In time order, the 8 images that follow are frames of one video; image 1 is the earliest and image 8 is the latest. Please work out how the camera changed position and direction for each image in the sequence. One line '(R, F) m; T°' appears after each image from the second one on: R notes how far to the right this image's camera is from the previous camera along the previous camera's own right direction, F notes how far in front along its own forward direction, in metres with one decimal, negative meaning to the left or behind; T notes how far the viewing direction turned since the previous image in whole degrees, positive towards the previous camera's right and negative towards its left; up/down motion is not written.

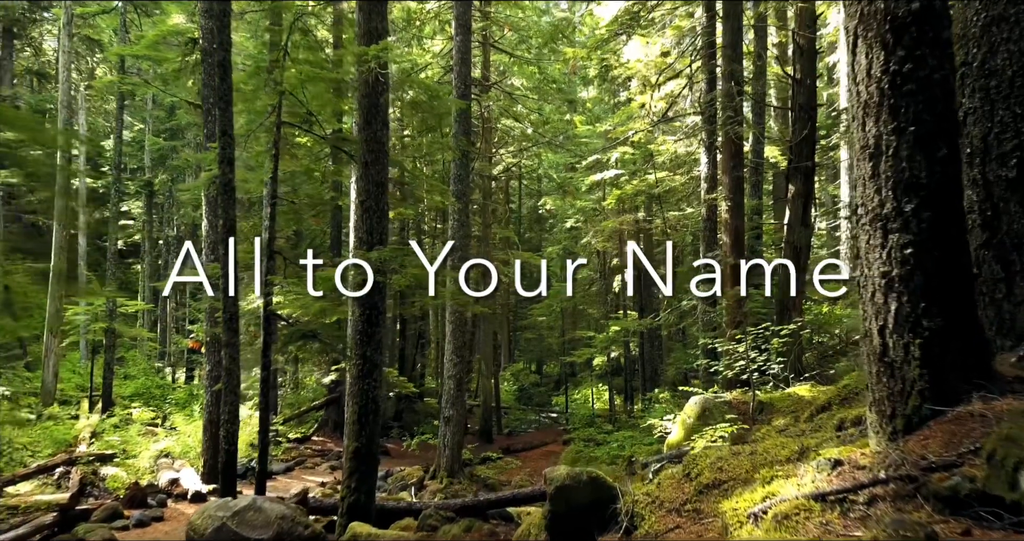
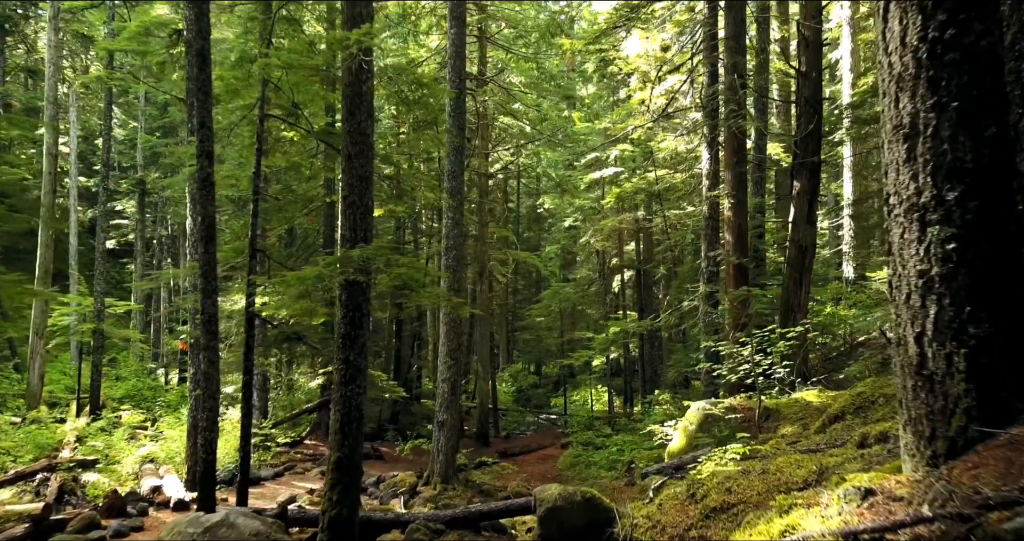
(+0.1, +0.4) m; 0°
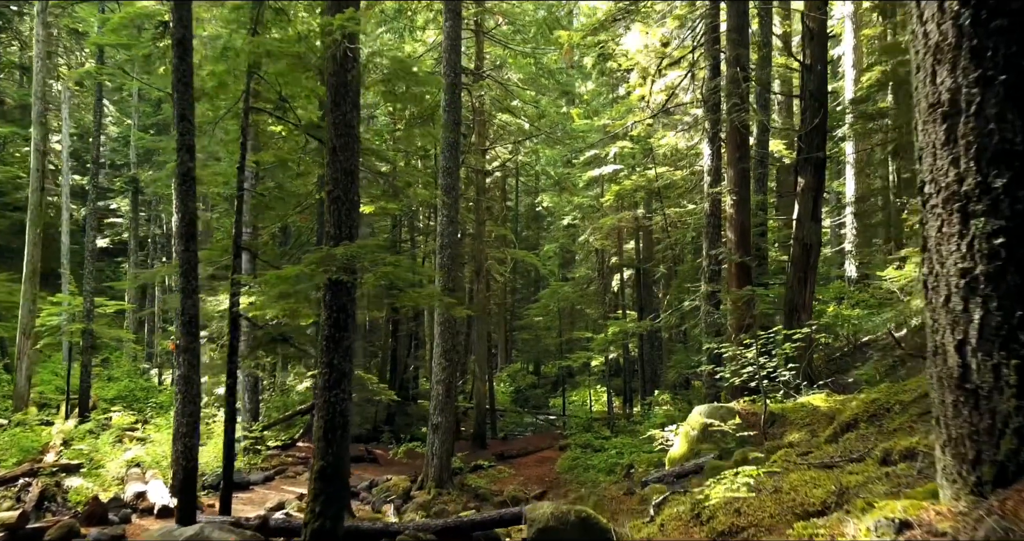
(+0.1, +0.3) m; 0°
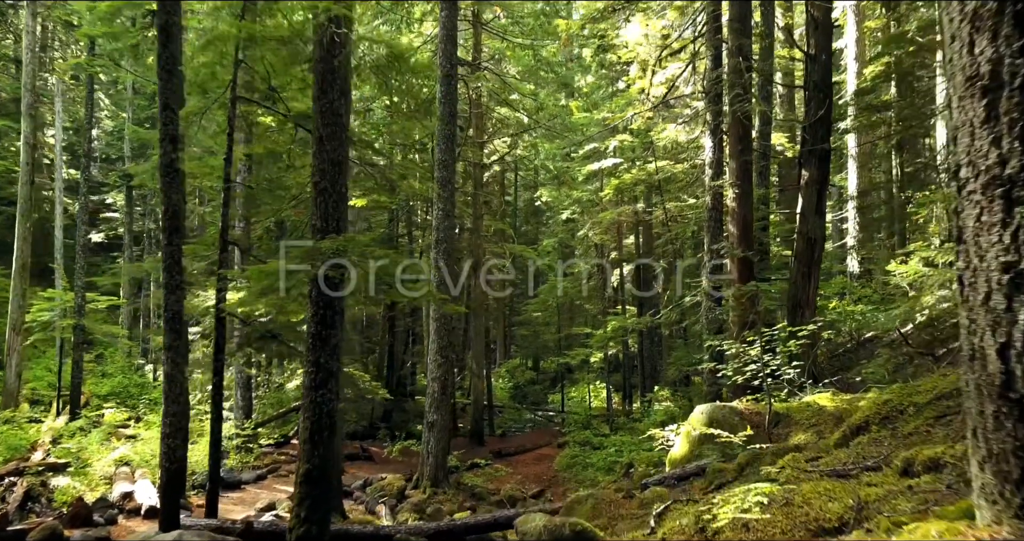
(0.0, +0.2) m; 0°
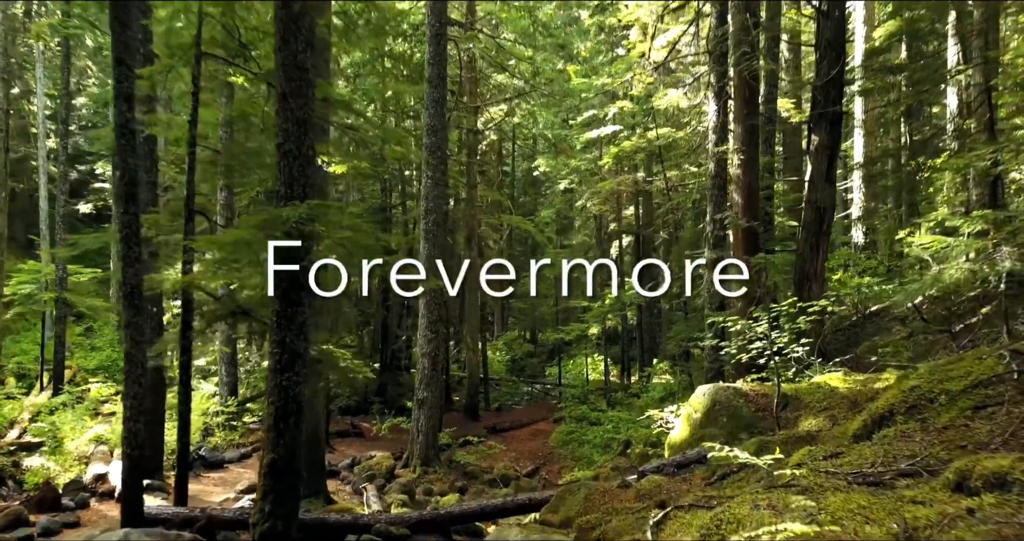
(+0.1, +0.5) m; 0°
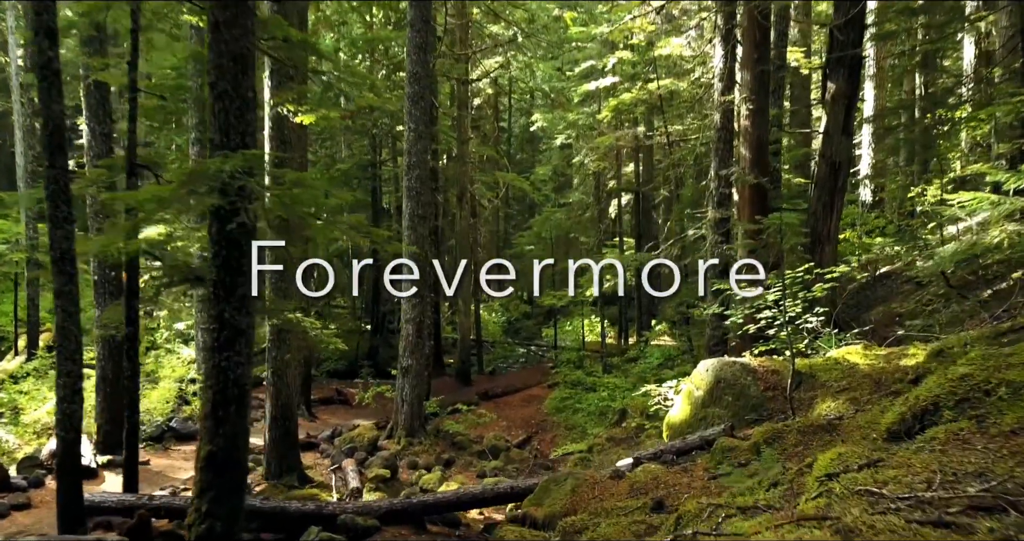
(+0.1, +0.7) m; 0°
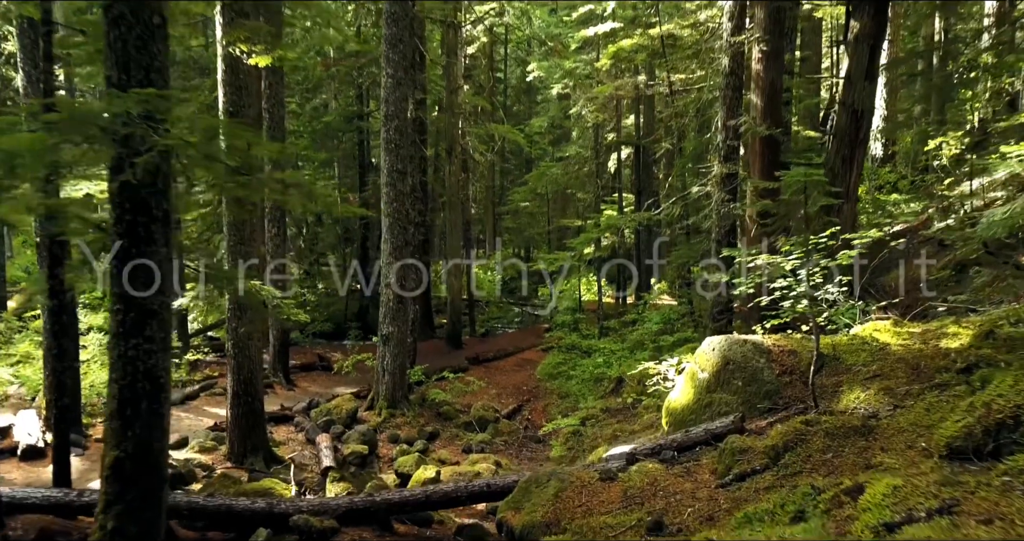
(+0.2, +0.8) m; 0°
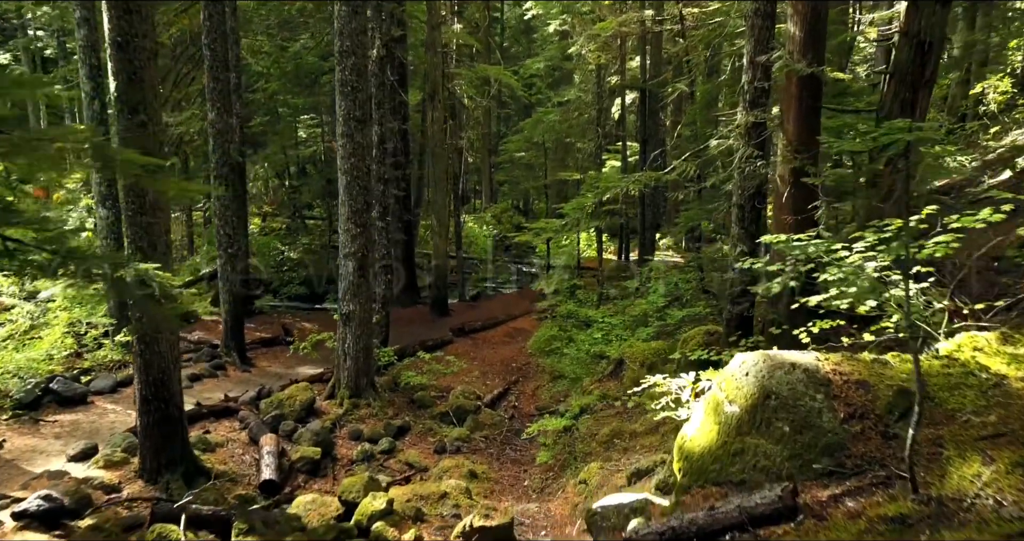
(+0.2, +1.5) m; 0°
